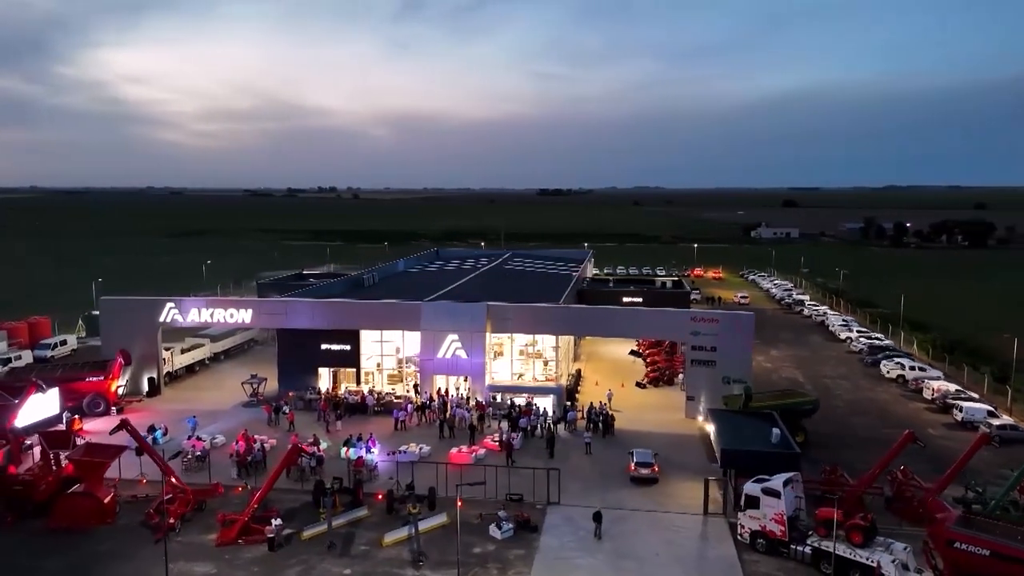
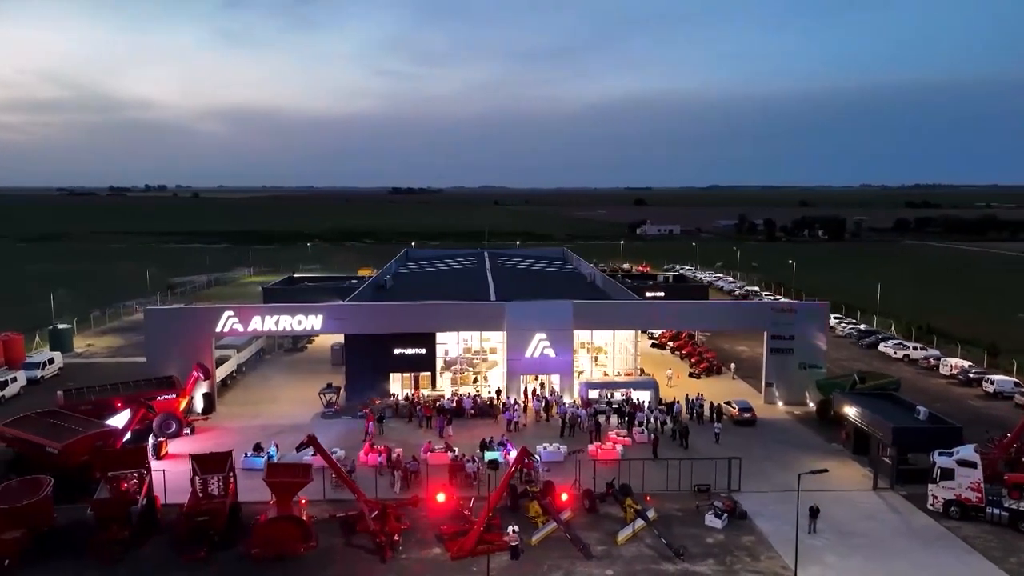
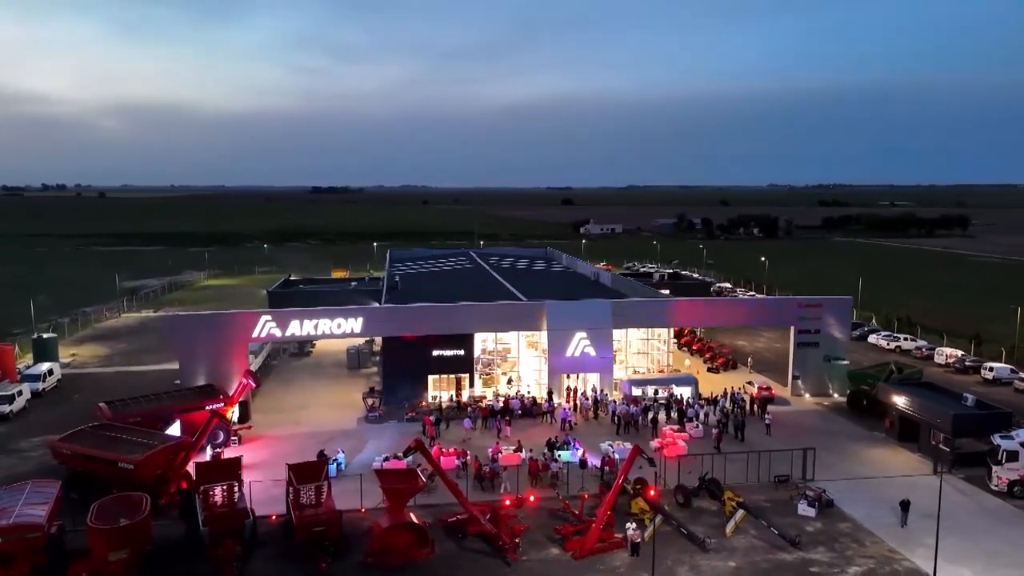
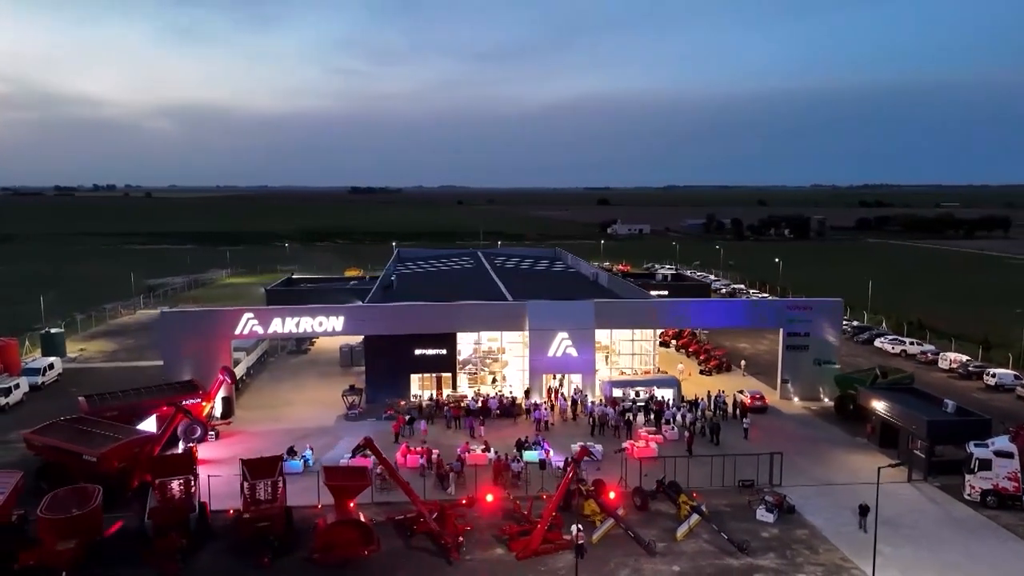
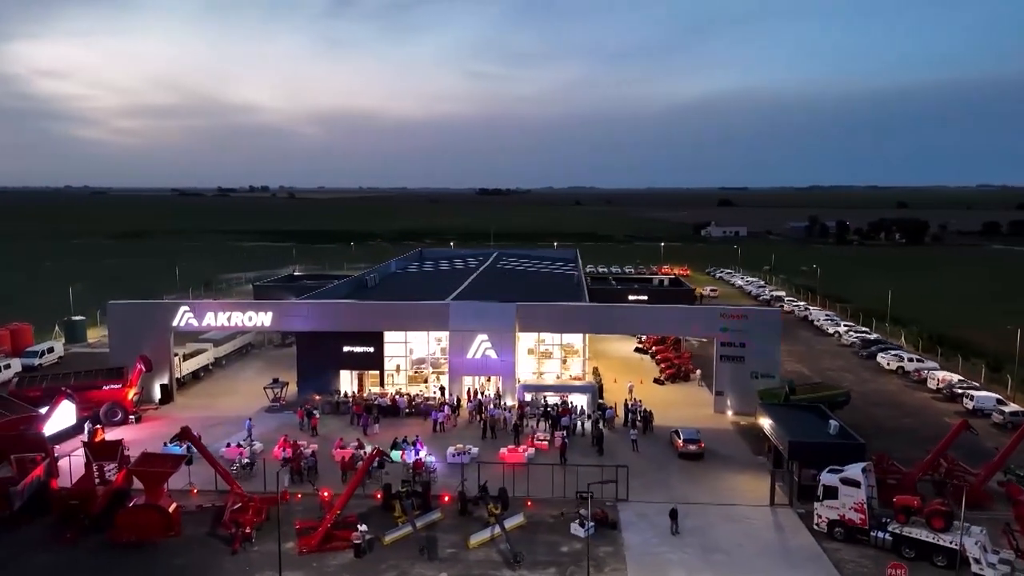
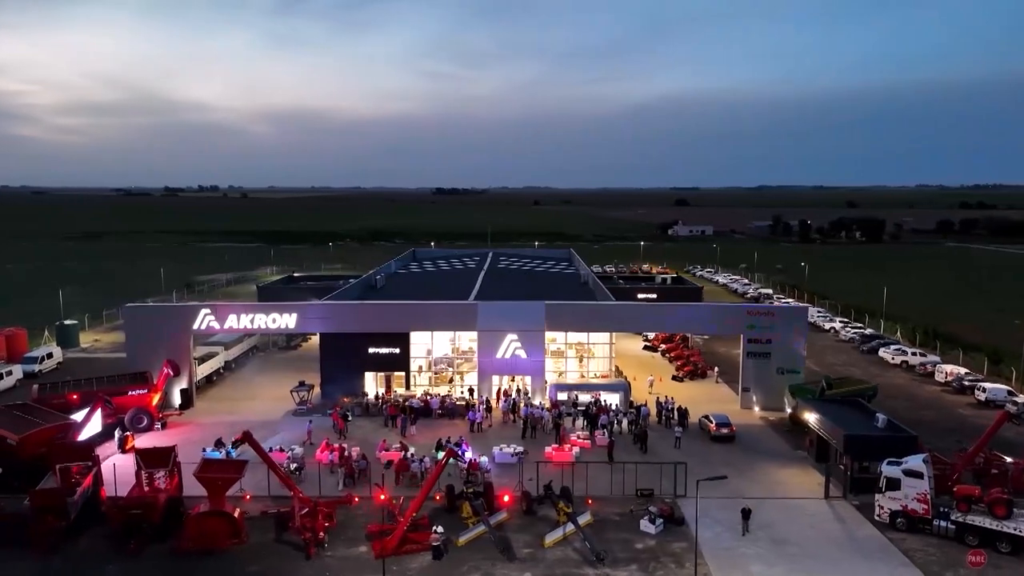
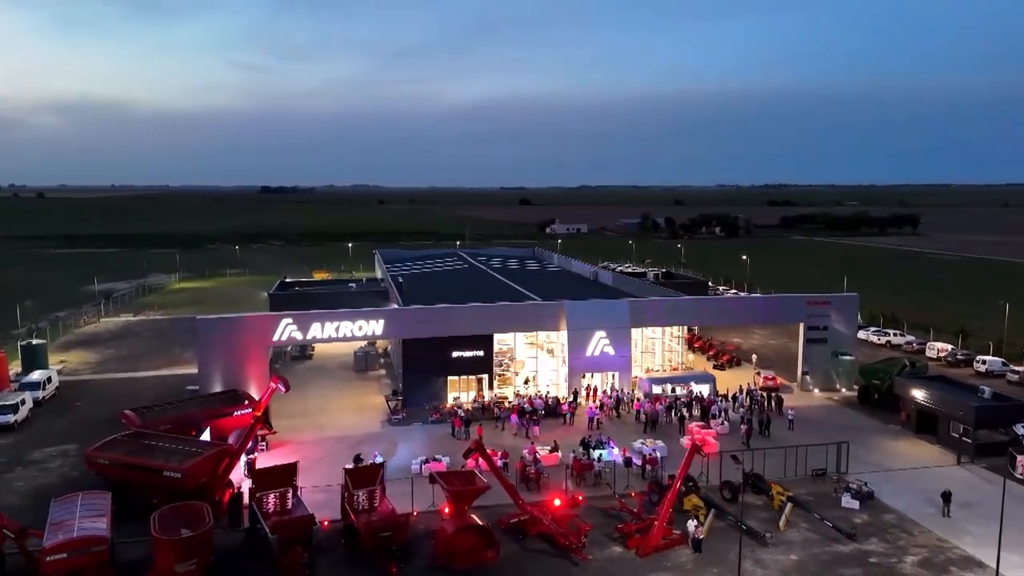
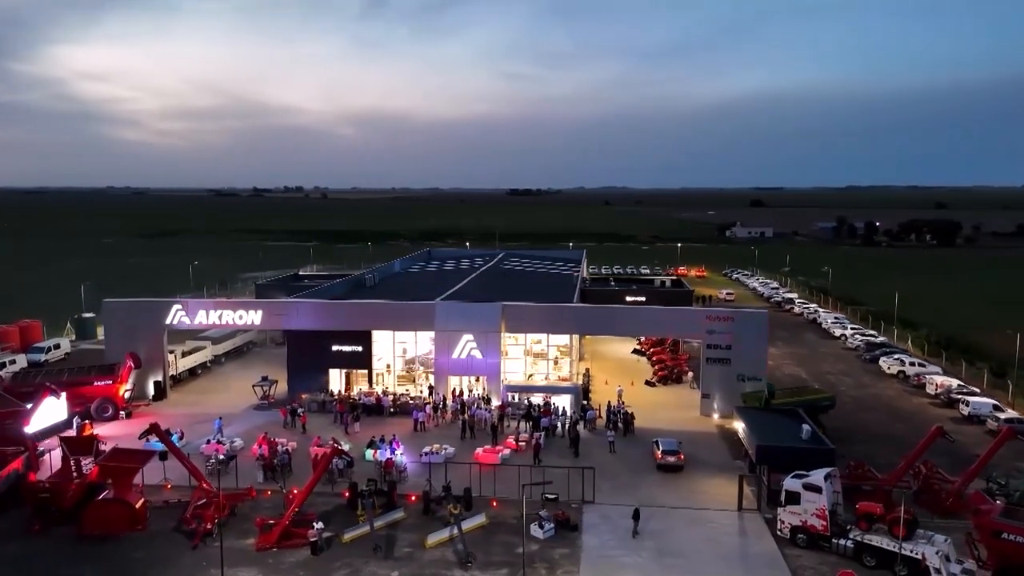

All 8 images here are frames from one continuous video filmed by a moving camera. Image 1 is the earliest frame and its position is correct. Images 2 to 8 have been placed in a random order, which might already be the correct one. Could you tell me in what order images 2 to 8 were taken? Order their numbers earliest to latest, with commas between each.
8, 5, 6, 2, 4, 3, 7
